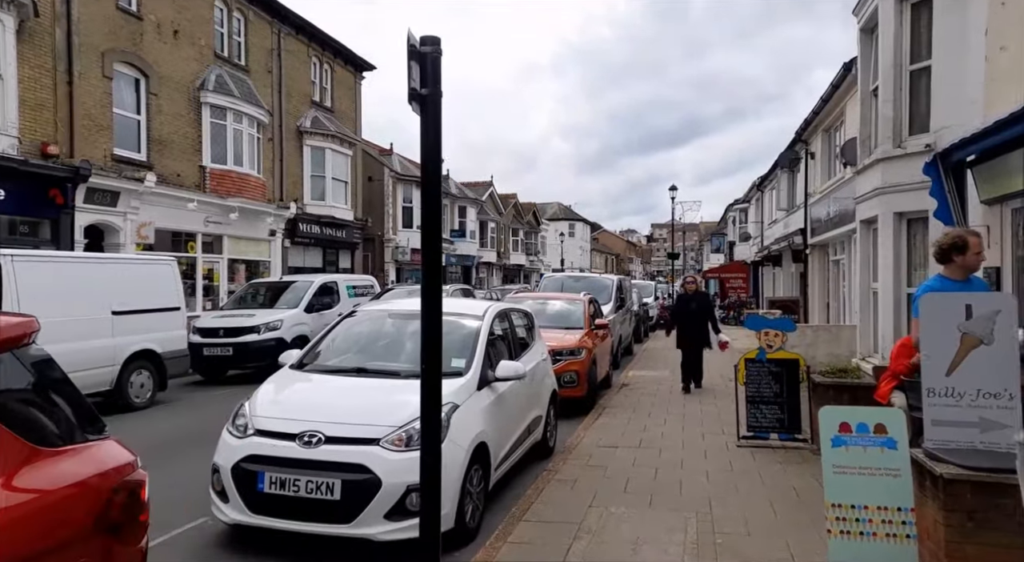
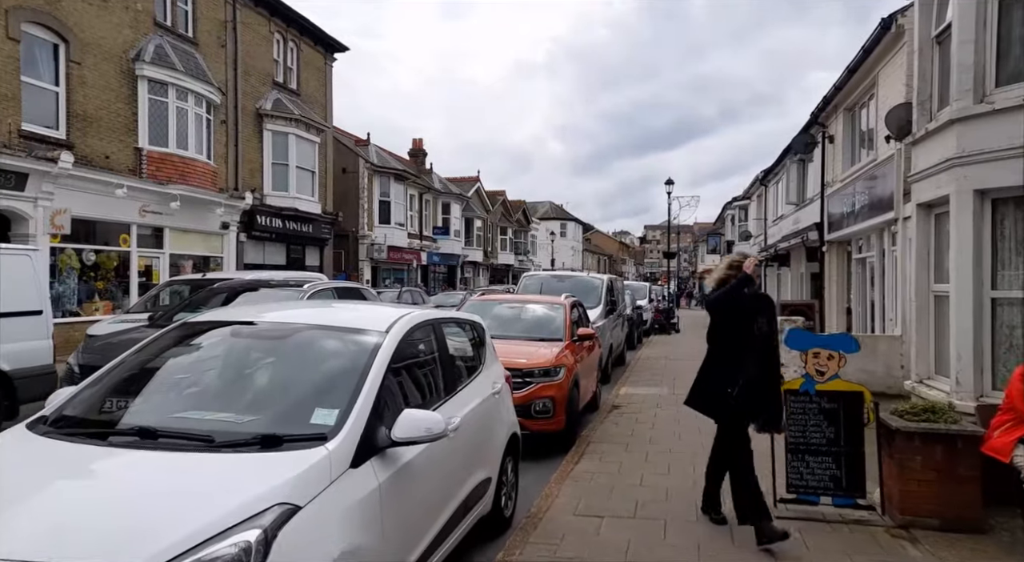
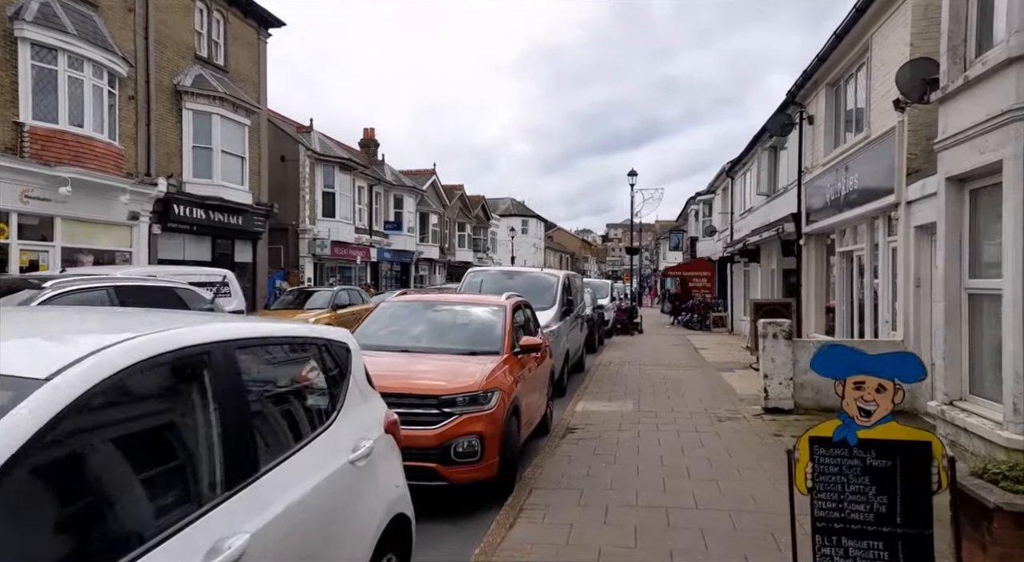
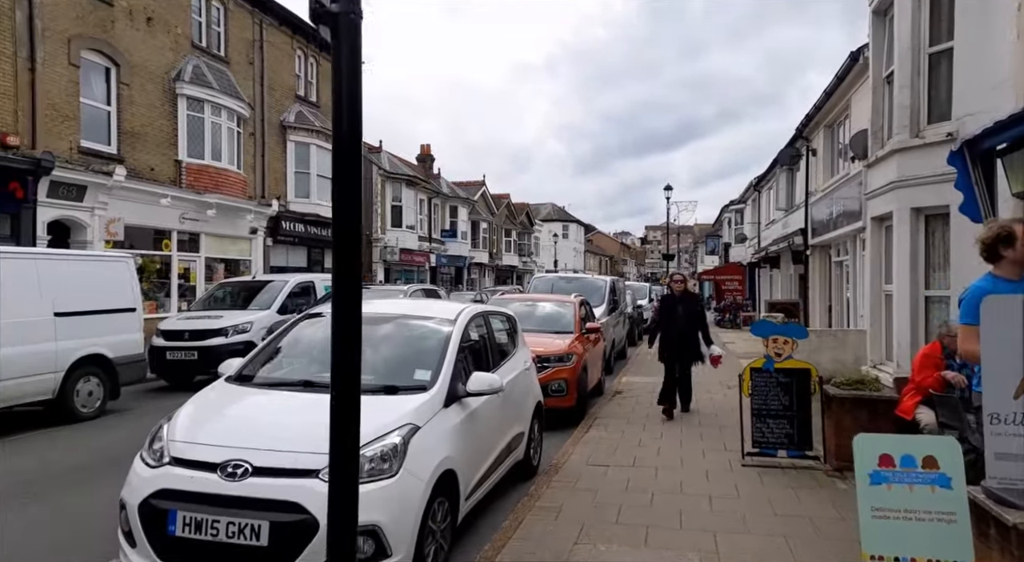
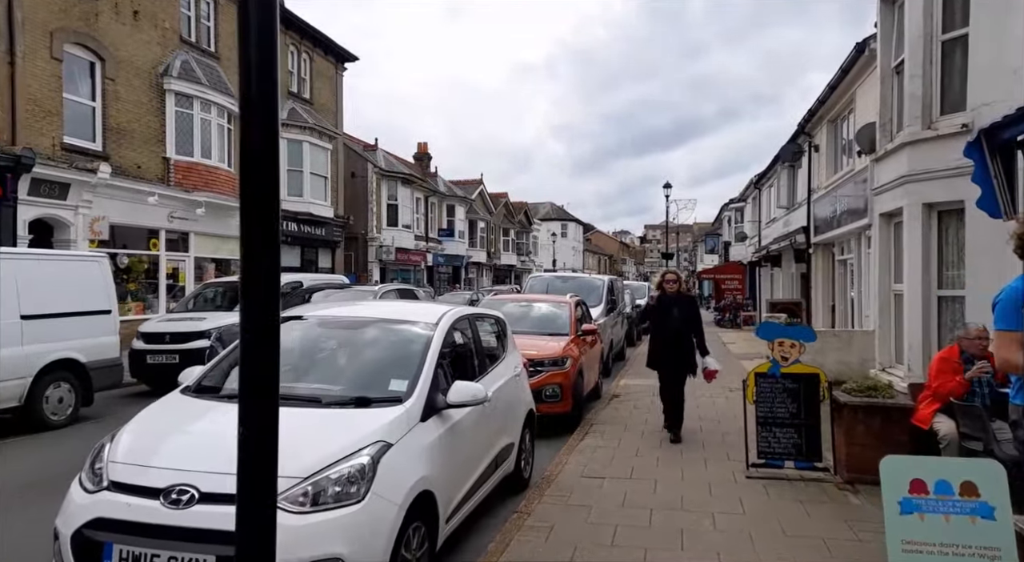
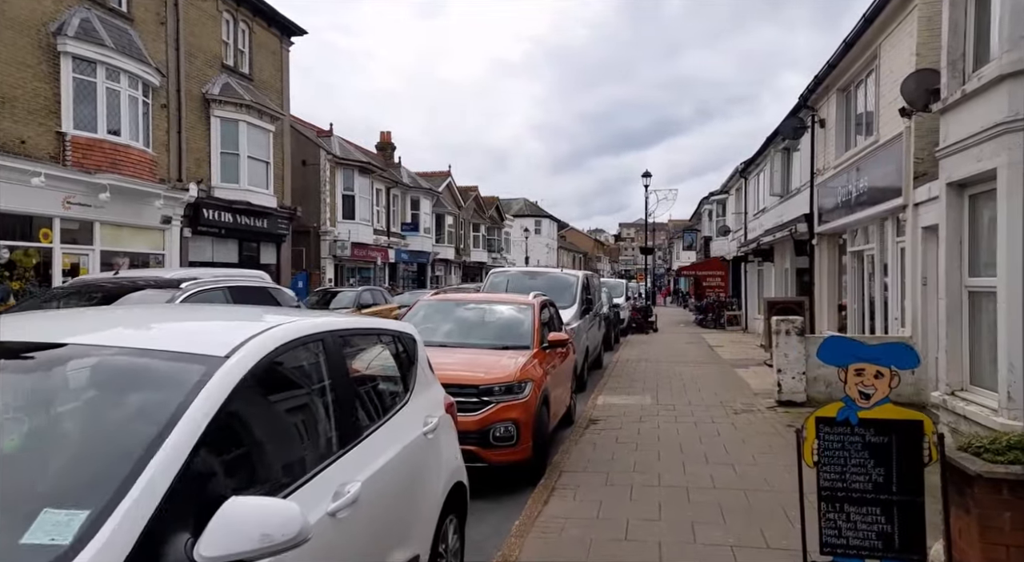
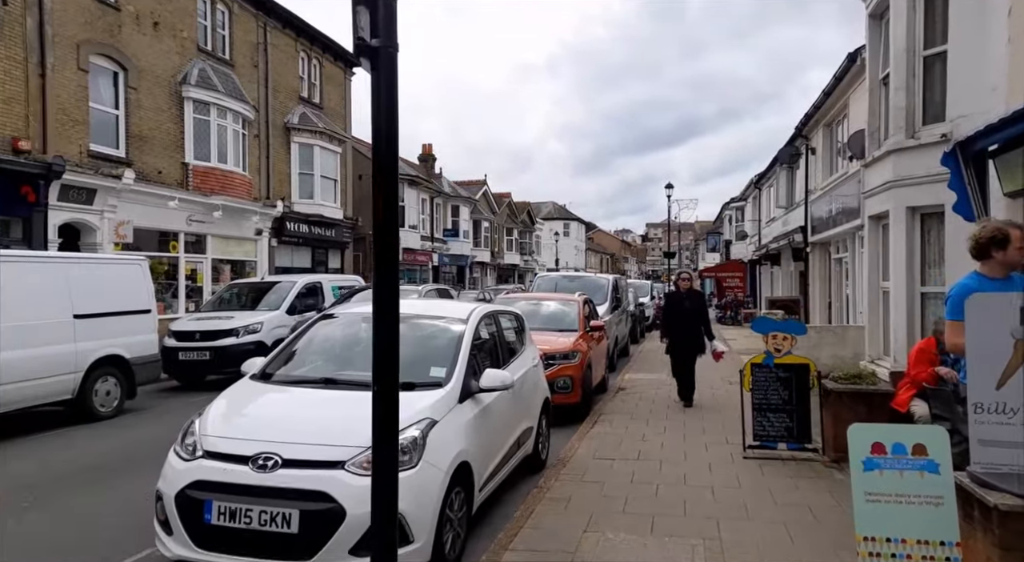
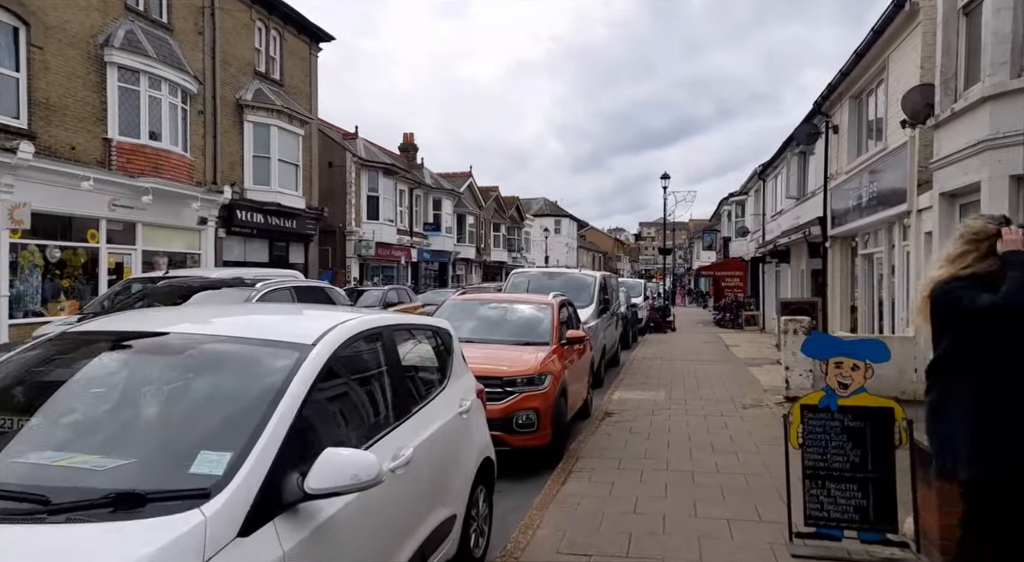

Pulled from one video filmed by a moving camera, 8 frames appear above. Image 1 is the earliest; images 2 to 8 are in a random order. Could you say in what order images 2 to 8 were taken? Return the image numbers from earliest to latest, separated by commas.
7, 4, 5, 2, 8, 6, 3
